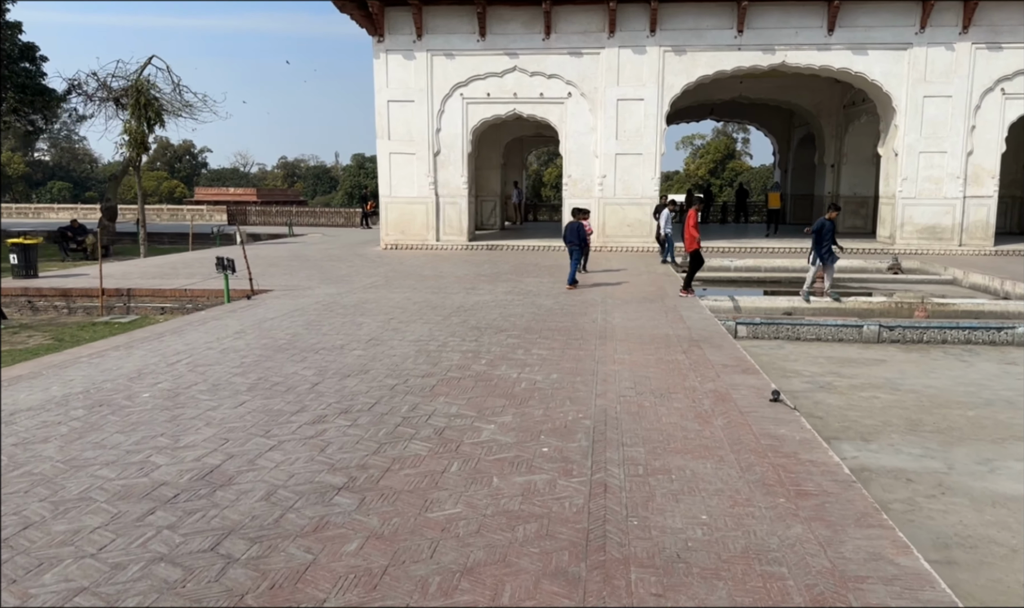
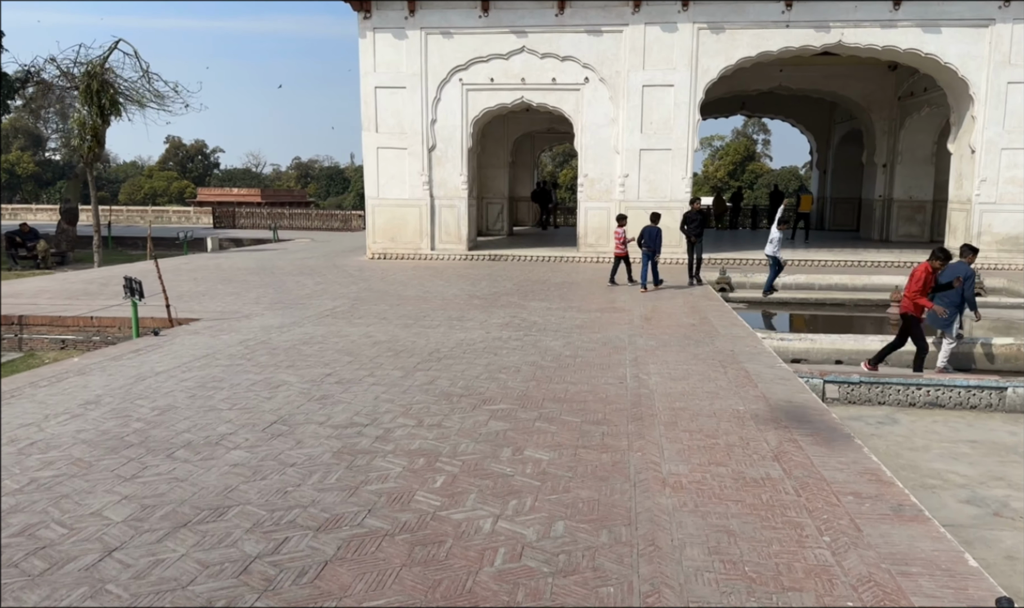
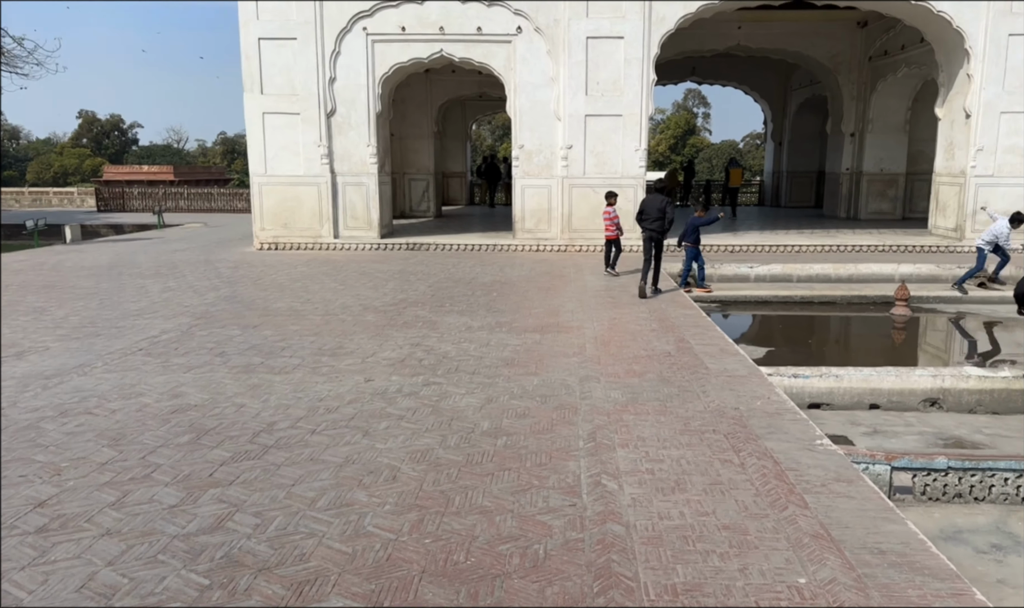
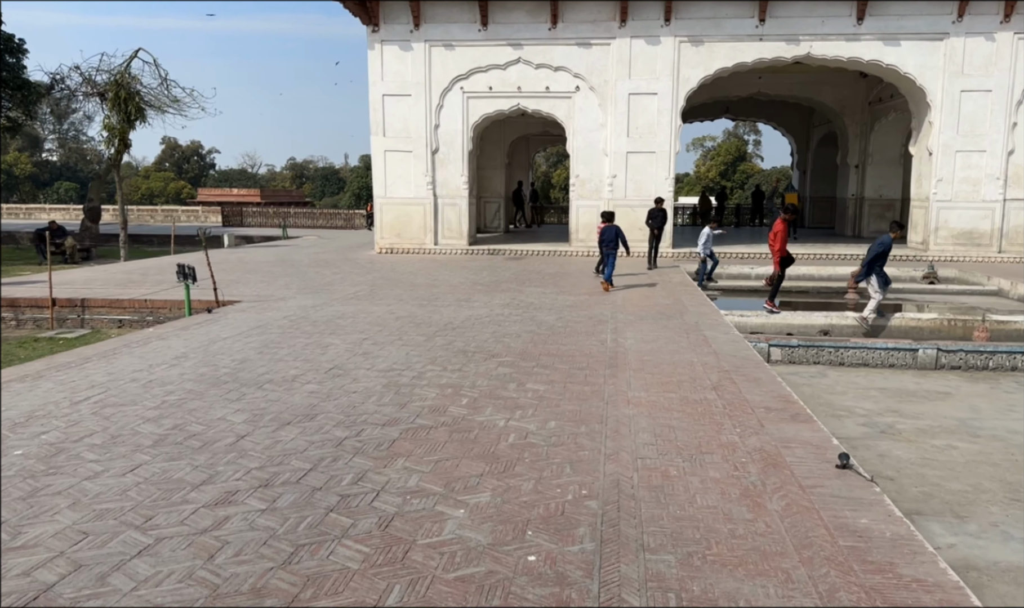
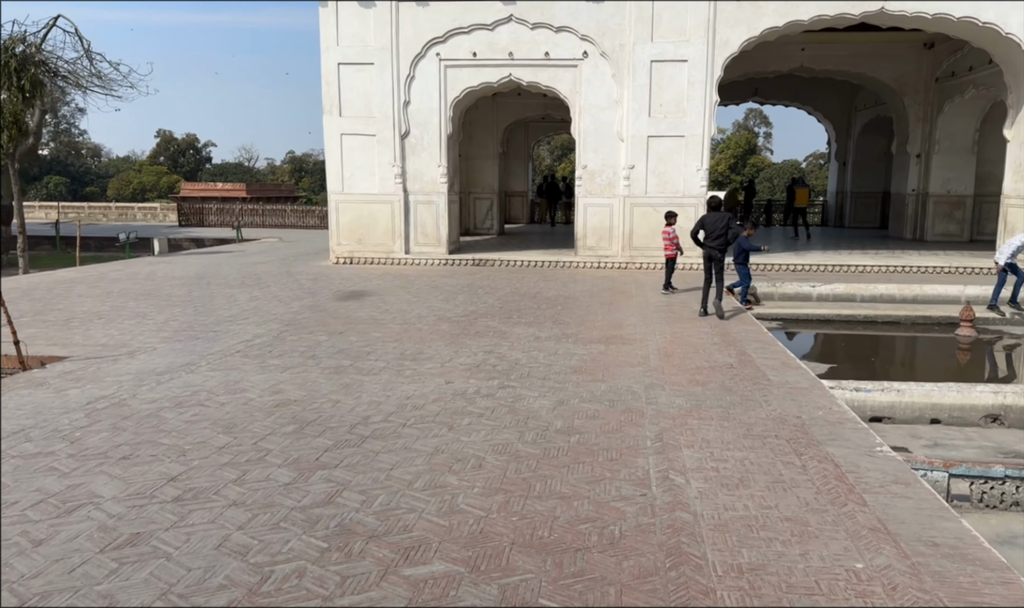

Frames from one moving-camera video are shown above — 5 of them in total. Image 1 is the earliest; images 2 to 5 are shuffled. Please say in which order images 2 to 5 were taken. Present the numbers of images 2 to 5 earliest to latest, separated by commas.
4, 2, 5, 3
